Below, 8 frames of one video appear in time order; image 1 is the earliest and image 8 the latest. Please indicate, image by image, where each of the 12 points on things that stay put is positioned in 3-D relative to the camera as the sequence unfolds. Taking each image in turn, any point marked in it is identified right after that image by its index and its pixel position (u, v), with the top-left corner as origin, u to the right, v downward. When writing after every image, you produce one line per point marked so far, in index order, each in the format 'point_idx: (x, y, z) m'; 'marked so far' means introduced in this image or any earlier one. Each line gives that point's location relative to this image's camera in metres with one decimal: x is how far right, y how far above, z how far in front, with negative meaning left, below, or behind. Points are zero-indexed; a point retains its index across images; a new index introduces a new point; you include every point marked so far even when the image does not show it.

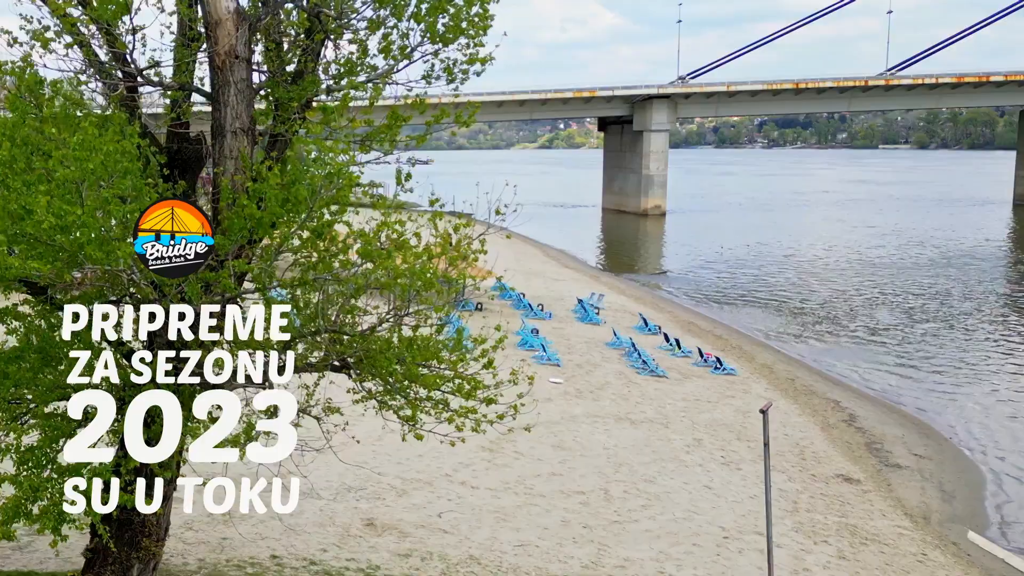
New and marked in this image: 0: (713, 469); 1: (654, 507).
0: (+3.3, -3.0, +17.6) m
1: (+1.8, -2.9, +14.2) m
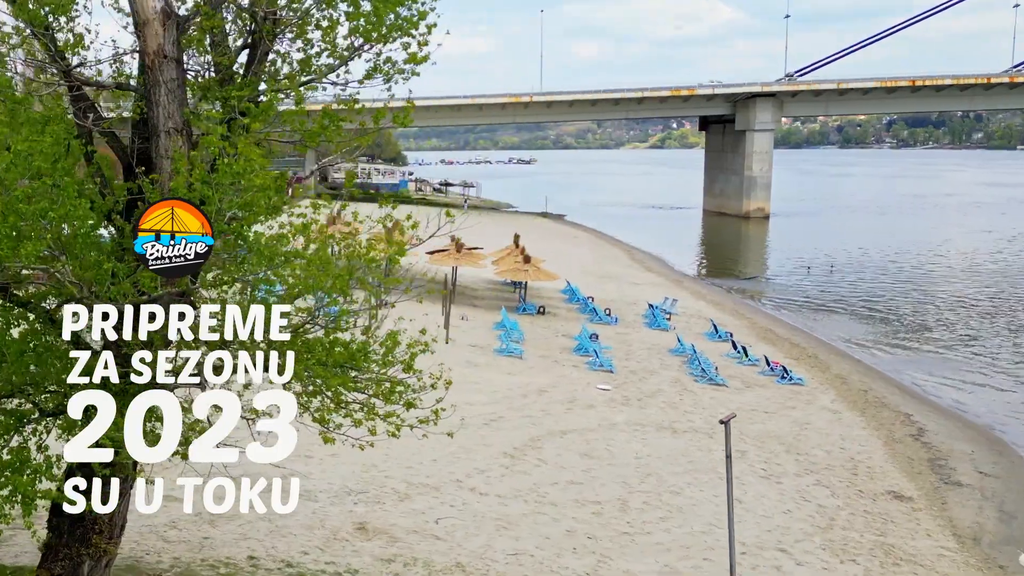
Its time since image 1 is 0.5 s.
0: (+3.8, -3.1, +17.1) m
1: (+2.0, -2.9, +13.9) m
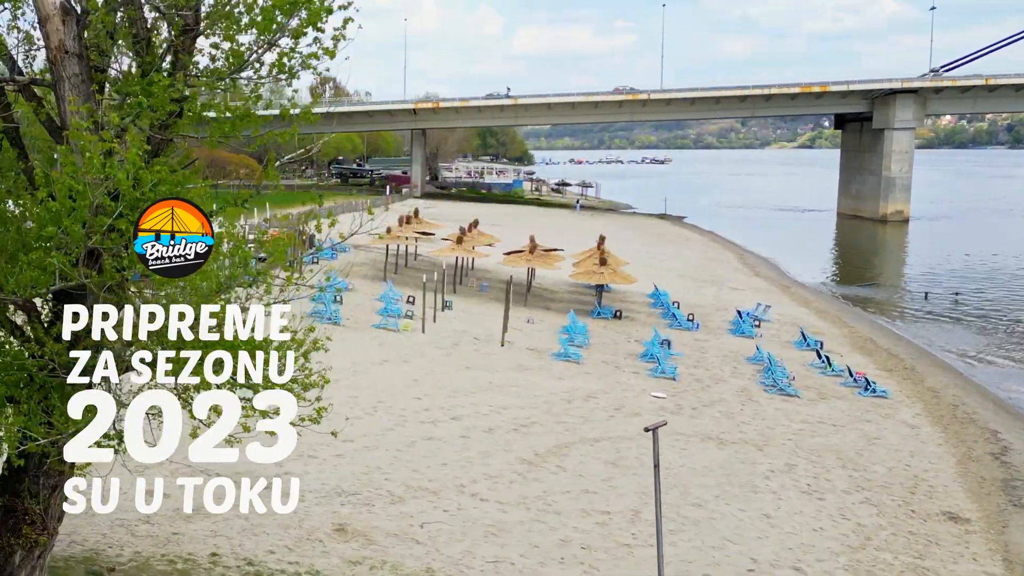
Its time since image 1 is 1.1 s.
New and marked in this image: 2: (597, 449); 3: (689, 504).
0: (+4.2, -3.2, +16.5) m
1: (+2.1, -3.0, +13.5) m
2: (+1.3, -2.5, +16.7) m
3: (+2.4, -2.9, +14.9) m
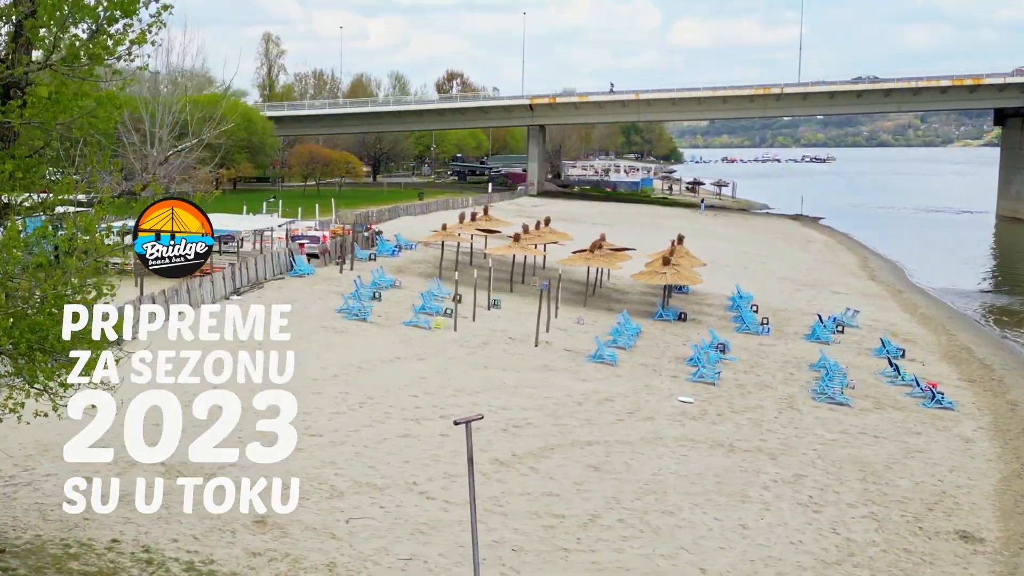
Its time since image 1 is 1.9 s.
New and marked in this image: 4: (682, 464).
0: (+3.9, -3.3, +16.1) m
1: (+1.5, -3.1, +13.3) m
2: (+1.1, -2.5, +16.5) m
3: (+2.0, -3.0, +14.6) m
4: (+2.7, -2.8, +17.4) m
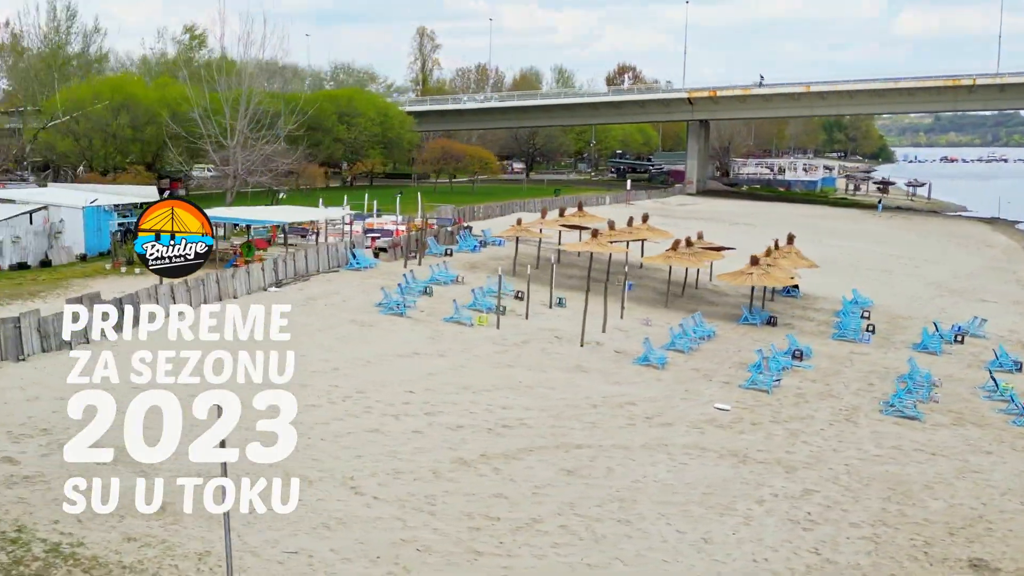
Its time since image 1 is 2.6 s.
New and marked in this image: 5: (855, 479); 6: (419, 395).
0: (+3.5, -3.3, +15.2) m
1: (+0.7, -3.1, +12.8) m
2: (+0.8, -2.5, +16.1) m
3: (+1.3, -3.0, +14.1) m
4: (+2.5, -2.8, +16.8) m
5: (+5.8, -3.3, +18.6) m
6: (-1.6, -1.8, +18.1) m
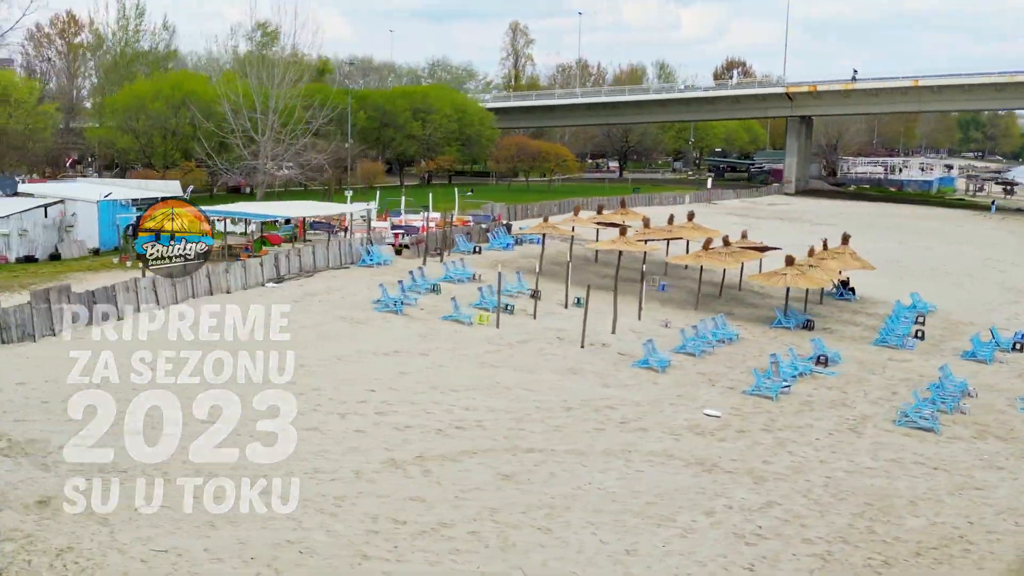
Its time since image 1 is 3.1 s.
0: (+2.5, -3.4, +14.6) m
1: (-0.5, -3.1, +12.5) m
2: (-0.1, -2.5, +15.8) m
3: (+0.3, -3.0, +13.7) m
4: (+1.7, -2.8, +16.3) m
5: (+5.2, -3.3, +17.7) m
6: (-2.2, -1.8, +18.0) m
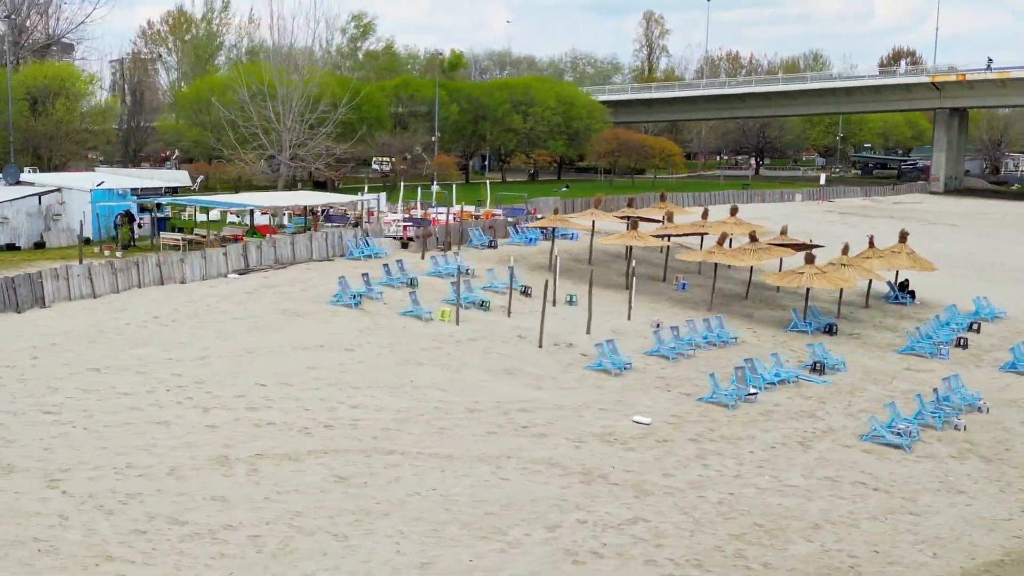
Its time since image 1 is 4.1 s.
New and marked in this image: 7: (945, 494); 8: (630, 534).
0: (+0.2, -3.4, +13.8) m
1: (-3.1, -3.0, +12.1) m
2: (-2.3, -2.5, +15.3) m
3: (-2.2, -3.0, +13.2) m
4: (-0.4, -2.8, +15.5) m
5: (+3.2, -3.4, +16.5) m
6: (-4.0, -1.6, +17.8) m
7: (+7.6, -3.7, +19.3) m
8: (+1.7, -3.4, +15.0) m
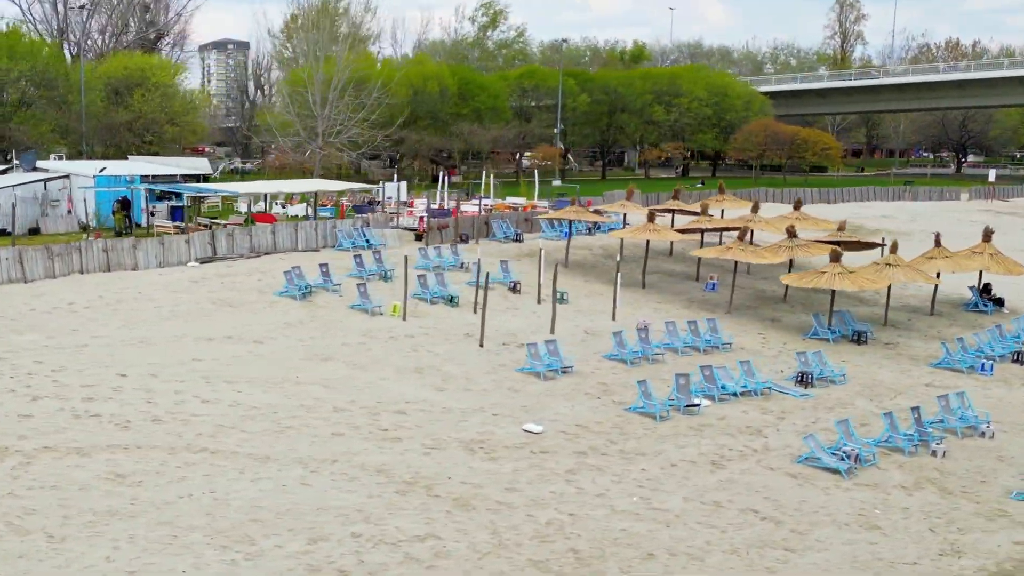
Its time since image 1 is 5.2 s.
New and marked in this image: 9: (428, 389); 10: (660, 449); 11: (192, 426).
0: (-2.9, -3.3, +12.9) m
1: (-6.5, -2.9, +11.9) m
2: (-5.0, -2.3, +14.8) m
3: (-5.3, -2.8, +12.7) m
4: (-3.2, -2.7, +14.7) m
5: (+0.6, -3.4, +15.0) m
6: (-6.3, -1.5, +17.6) m
7: (+5.3, -3.8, +16.9) m
8: (-1.2, -3.4, +13.8) m
9: (-1.5, -1.8, +19.6) m
10: (+2.6, -2.8, +18.7) m
11: (-4.8, -2.1, +16.3) m
